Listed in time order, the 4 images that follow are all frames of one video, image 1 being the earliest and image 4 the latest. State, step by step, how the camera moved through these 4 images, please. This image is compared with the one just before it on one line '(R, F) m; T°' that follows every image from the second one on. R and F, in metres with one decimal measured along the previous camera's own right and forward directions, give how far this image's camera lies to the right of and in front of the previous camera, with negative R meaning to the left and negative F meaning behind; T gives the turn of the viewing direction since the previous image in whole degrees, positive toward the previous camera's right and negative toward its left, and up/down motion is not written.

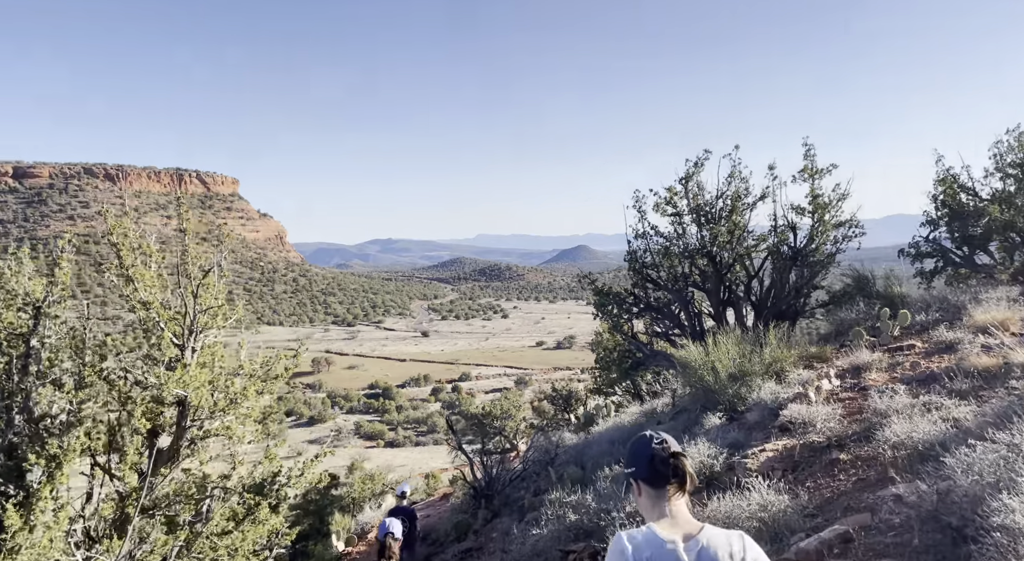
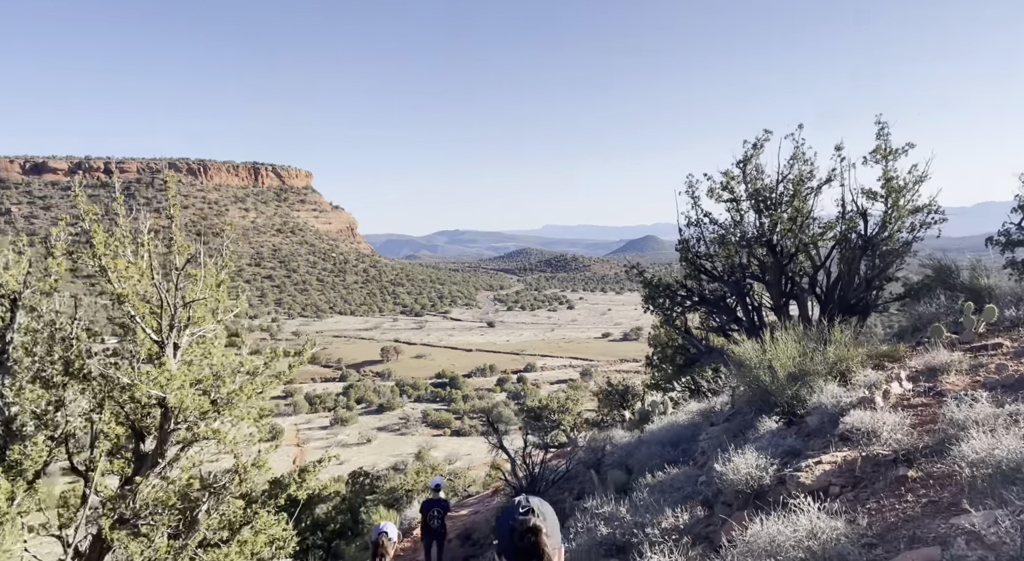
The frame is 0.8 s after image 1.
(+0.4, +0.7) m; -5°
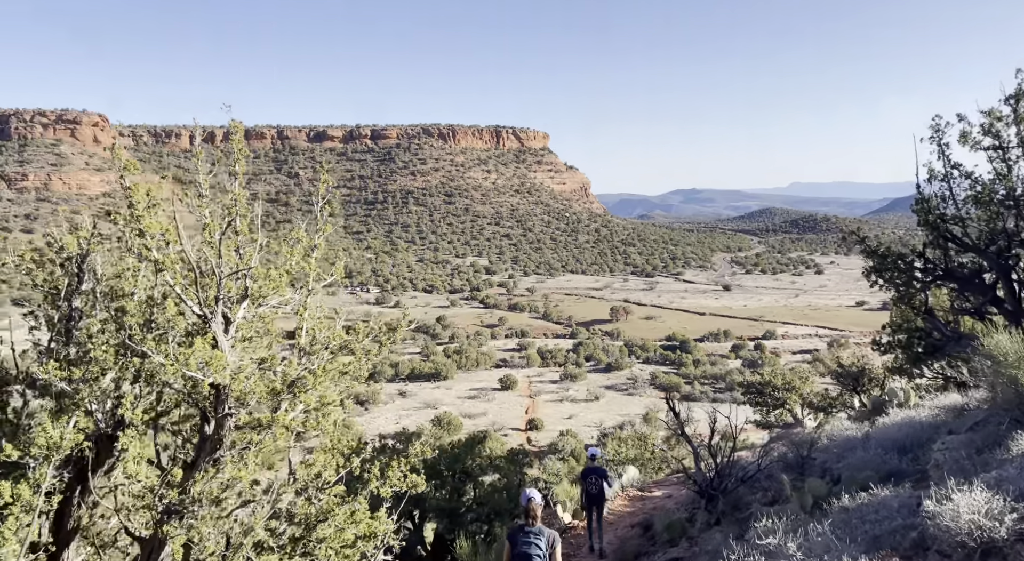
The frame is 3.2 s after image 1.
(+0.7, +1.5) m; -17°
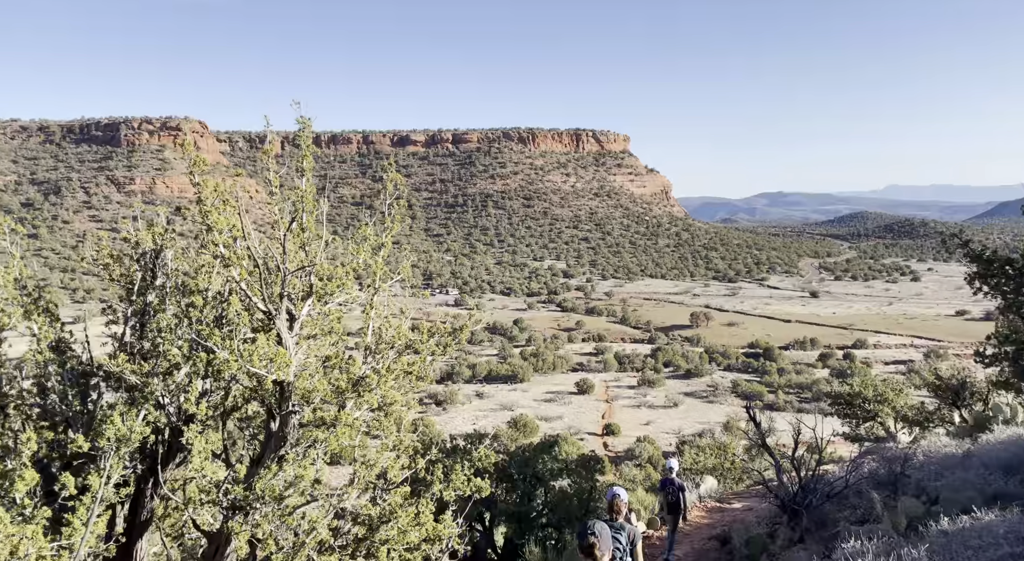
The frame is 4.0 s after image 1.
(+0.1, +0.2) m; -5°
